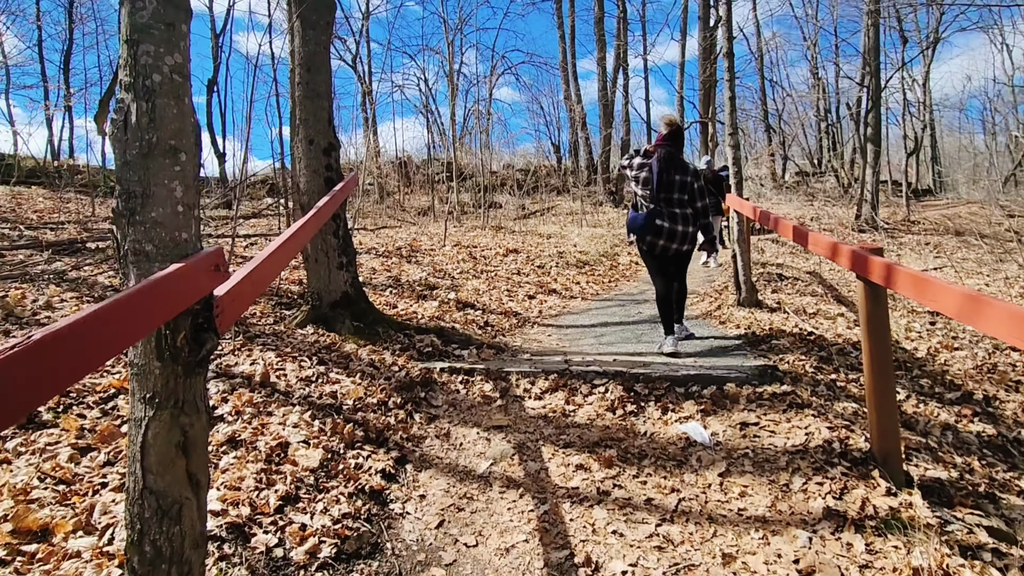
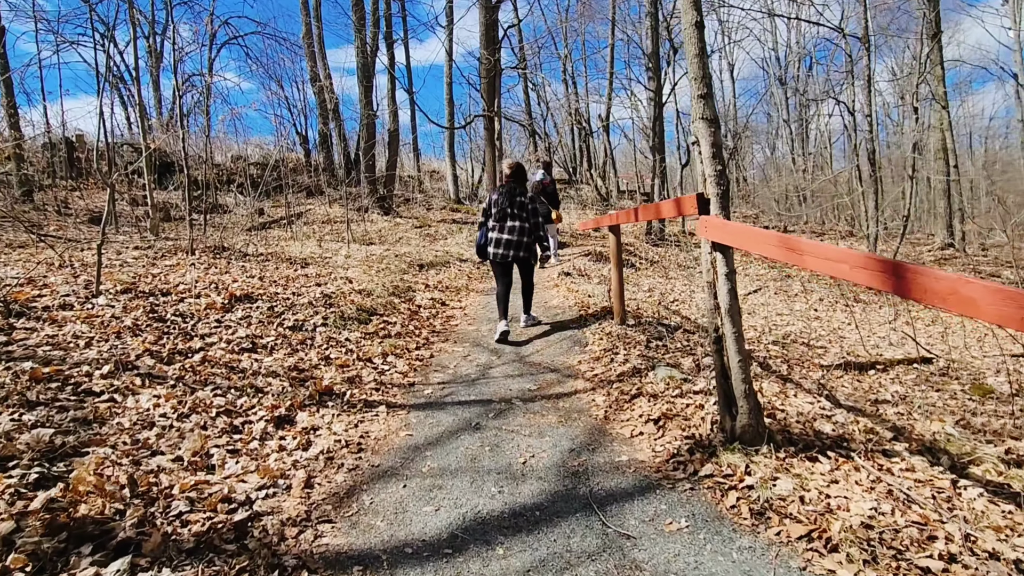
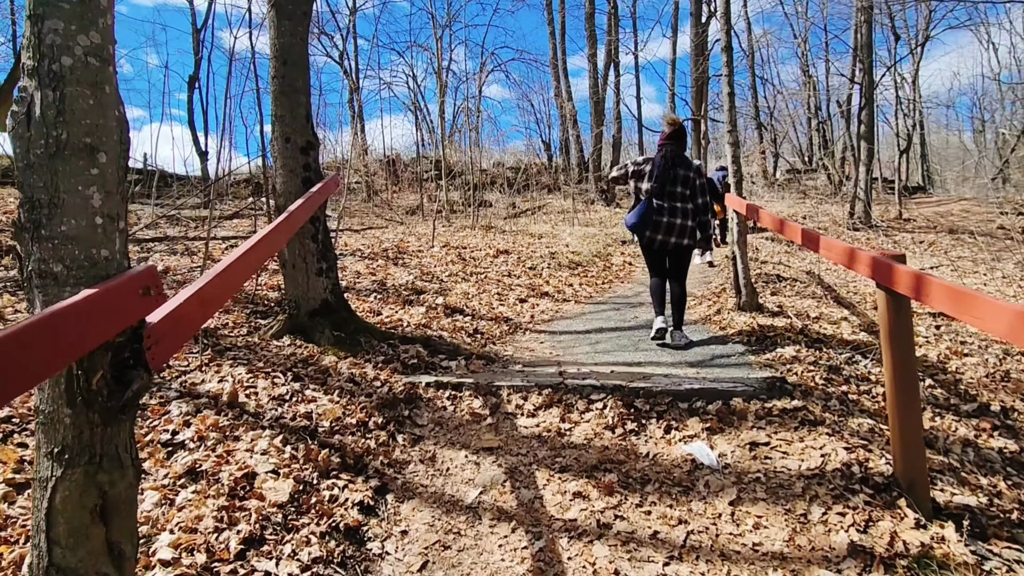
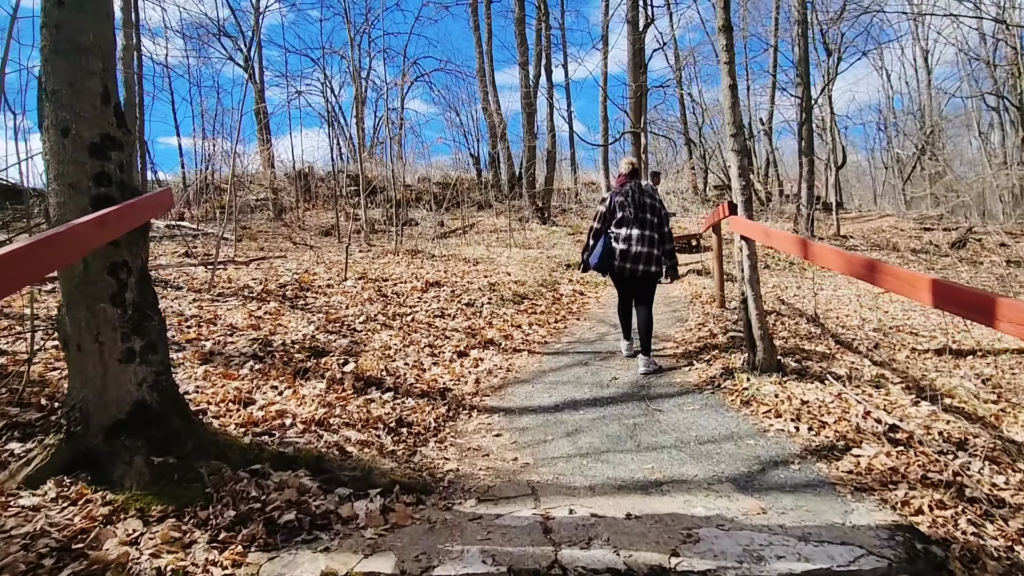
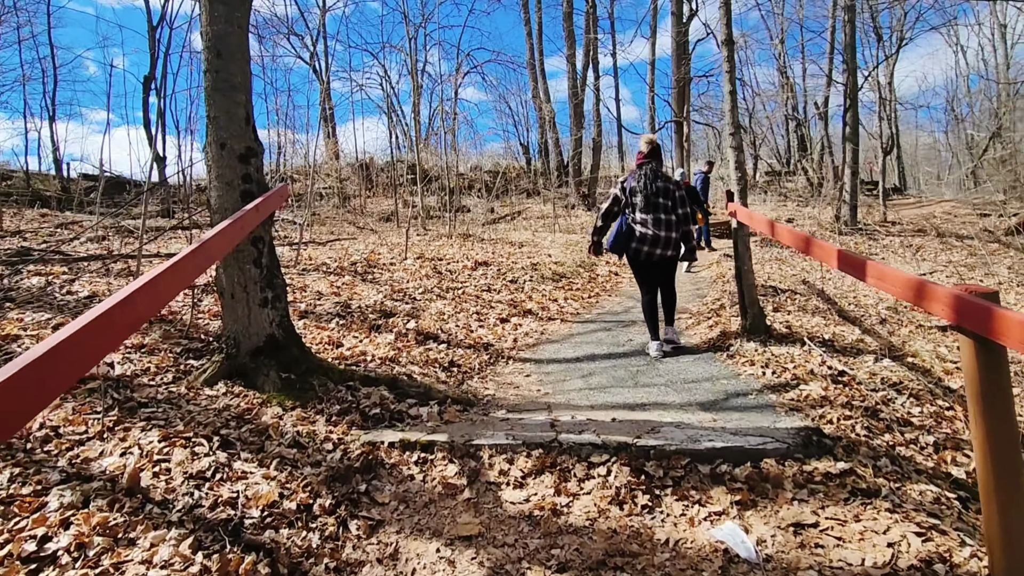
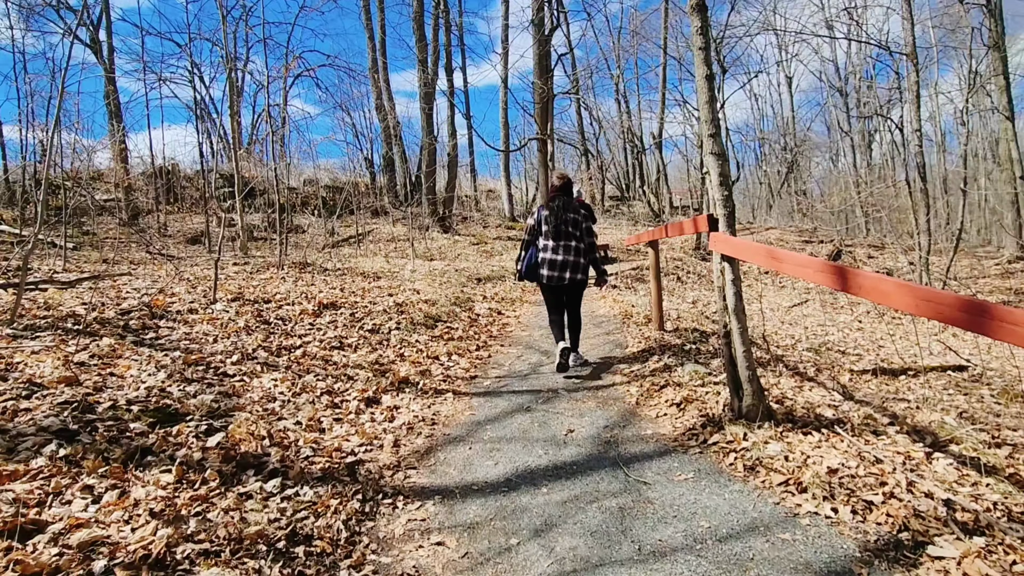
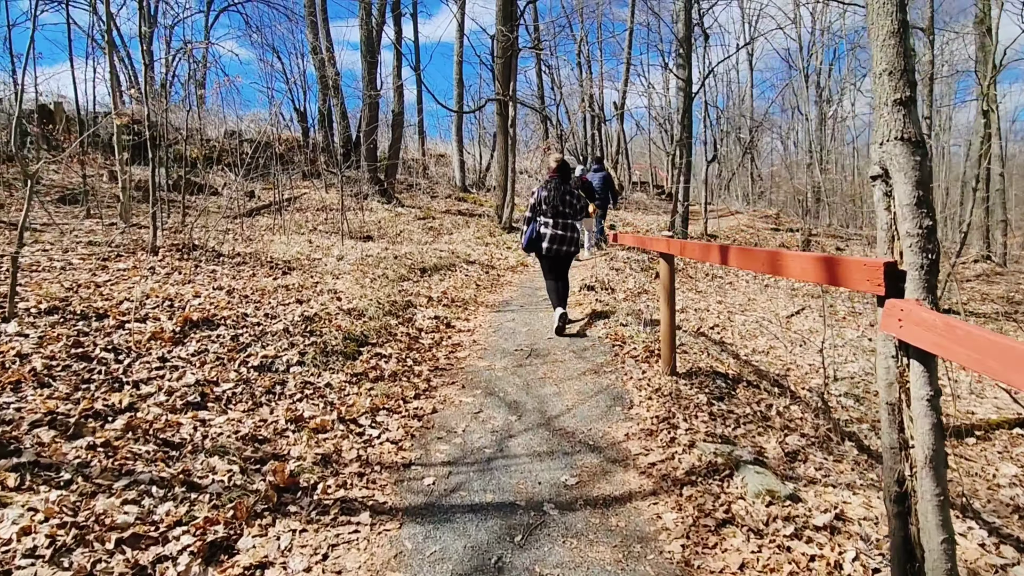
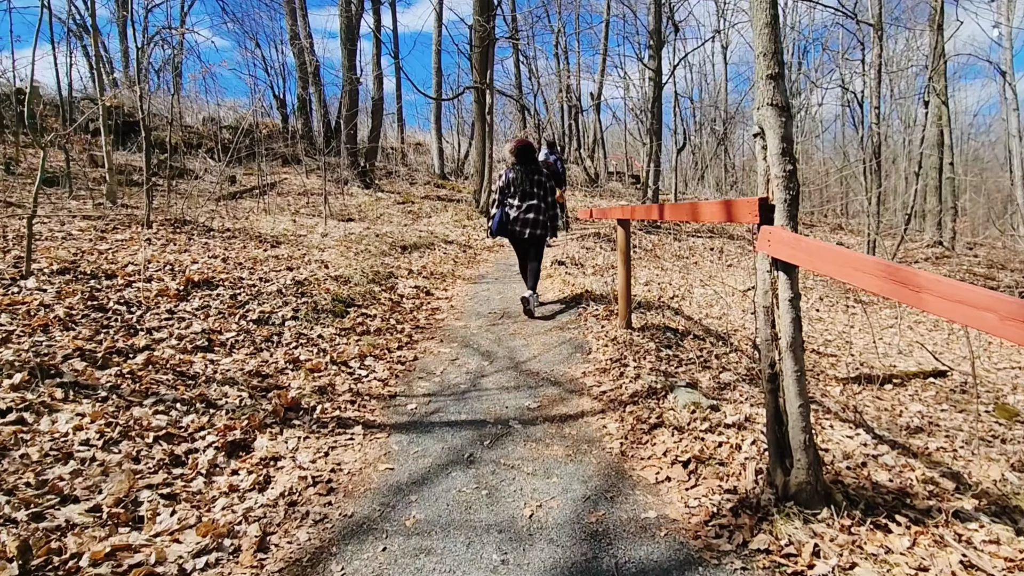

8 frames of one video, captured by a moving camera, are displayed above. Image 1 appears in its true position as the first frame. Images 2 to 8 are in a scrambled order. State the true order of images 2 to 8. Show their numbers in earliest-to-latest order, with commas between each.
3, 5, 4, 6, 2, 8, 7
